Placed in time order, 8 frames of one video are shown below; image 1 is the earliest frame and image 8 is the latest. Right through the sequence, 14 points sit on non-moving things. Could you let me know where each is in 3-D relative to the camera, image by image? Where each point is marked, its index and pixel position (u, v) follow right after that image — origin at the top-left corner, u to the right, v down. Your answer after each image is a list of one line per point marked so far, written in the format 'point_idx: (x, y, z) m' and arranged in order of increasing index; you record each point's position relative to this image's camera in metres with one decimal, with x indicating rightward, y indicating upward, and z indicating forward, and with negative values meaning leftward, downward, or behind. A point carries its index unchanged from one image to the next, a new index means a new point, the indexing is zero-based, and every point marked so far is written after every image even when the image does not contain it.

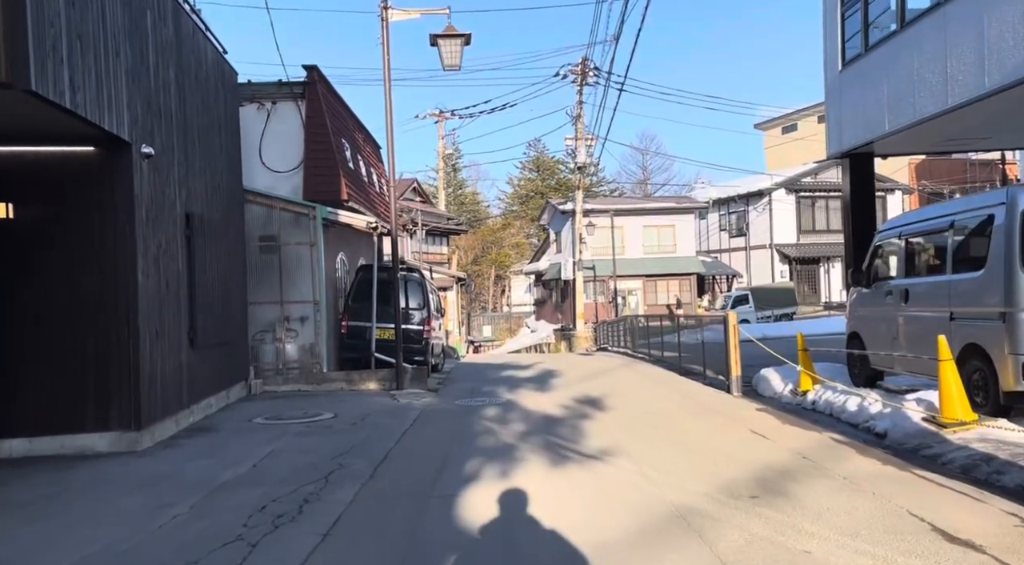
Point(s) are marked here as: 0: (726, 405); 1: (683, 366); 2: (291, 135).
0: (+2.9, -1.7, +10.5) m
1: (+3.6, -1.8, +16.4) m
2: (-4.1, +2.7, +14.3) m
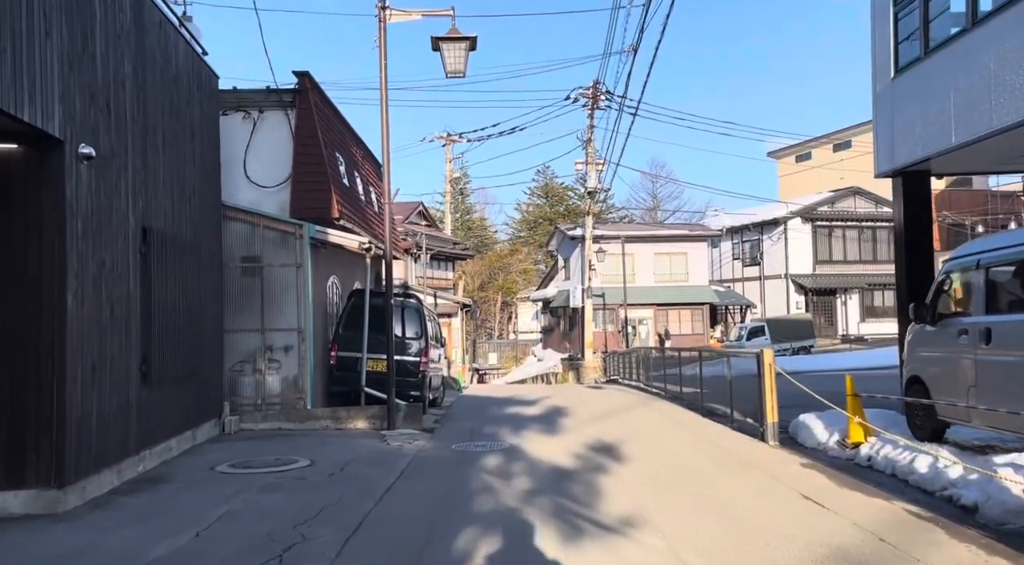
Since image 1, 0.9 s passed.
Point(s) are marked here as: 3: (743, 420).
0: (+3.0, -2.1, +9.1) m
1: (+3.7, -2.4, +15.0) m
2: (-3.9, +2.3, +13.1) m
3: (+3.7, -2.2, +12.5) m
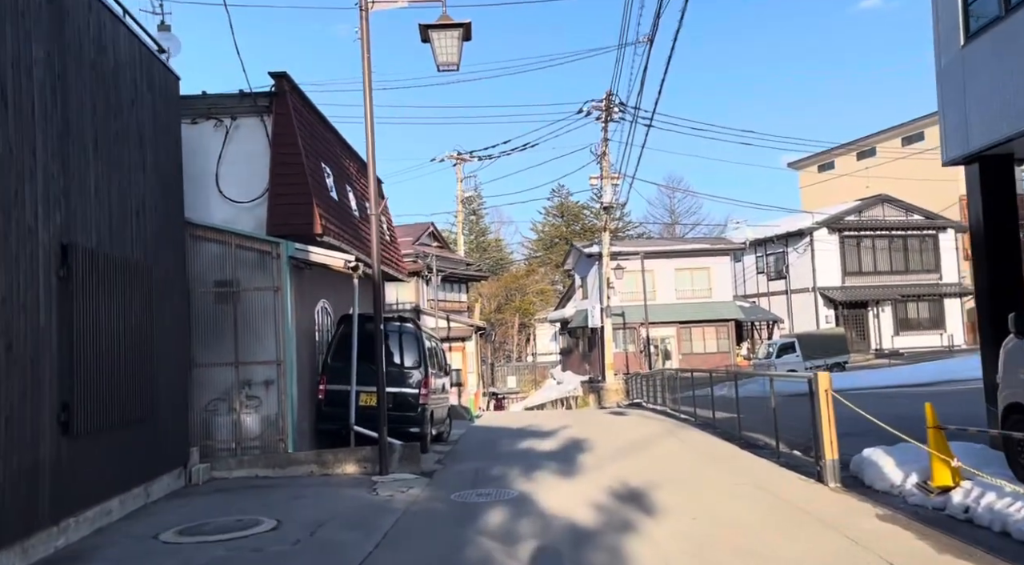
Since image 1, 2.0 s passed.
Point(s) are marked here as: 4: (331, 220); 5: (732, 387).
0: (+3.0, -2.2, +7.5) m
1: (+4.0, -2.6, +13.3) m
2: (-3.9, +1.9, +11.7) m
3: (+3.9, -2.4, +10.8) m
4: (-2.8, +1.0, +12.1) m
5: (+3.9, -1.9, +13.7) m
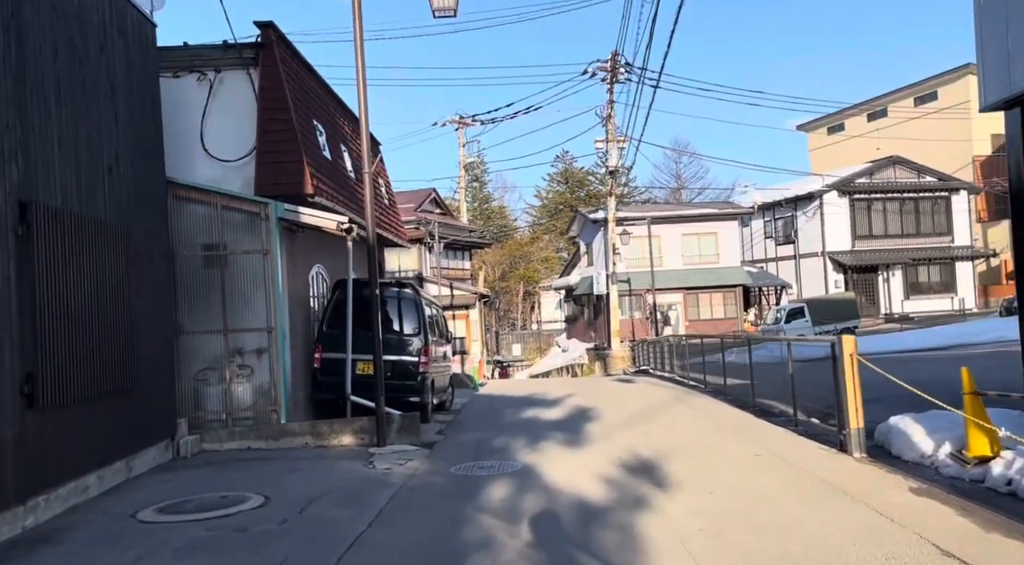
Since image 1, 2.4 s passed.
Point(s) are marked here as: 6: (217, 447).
0: (+3.1, -1.8, +6.9) m
1: (+4.0, -2.0, +12.7) m
2: (-3.9, +2.4, +11.0) m
3: (+3.9, -1.8, +10.3) m
4: (-2.8, +1.5, +11.5) m
5: (+4.0, -1.2, +13.2) m
6: (-3.8, -2.1, +9.9) m
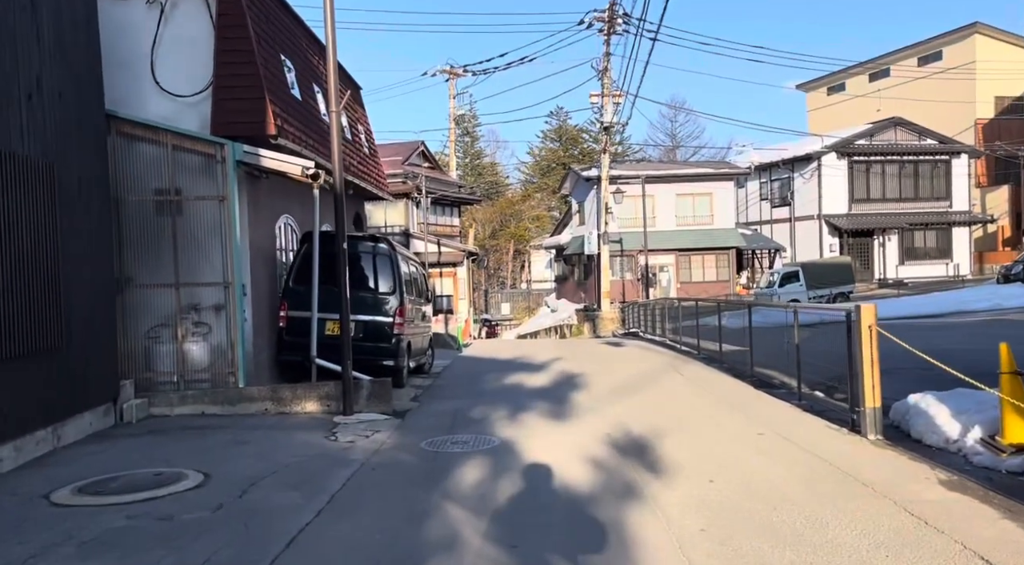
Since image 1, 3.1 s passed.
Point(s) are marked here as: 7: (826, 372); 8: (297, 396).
0: (+2.9, -1.5, +6.1) m
1: (+3.7, -1.4, +12.0) m
2: (-4.0, +3.1, +9.9) m
3: (+3.7, -1.4, +9.5) m
4: (-3.0, +2.2, +10.4) m
5: (+3.7, -0.6, +12.3) m
6: (-4.0, -1.5, +9.0) m
7: (+3.6, -1.0, +8.9) m
8: (-2.6, -1.4, +9.3) m
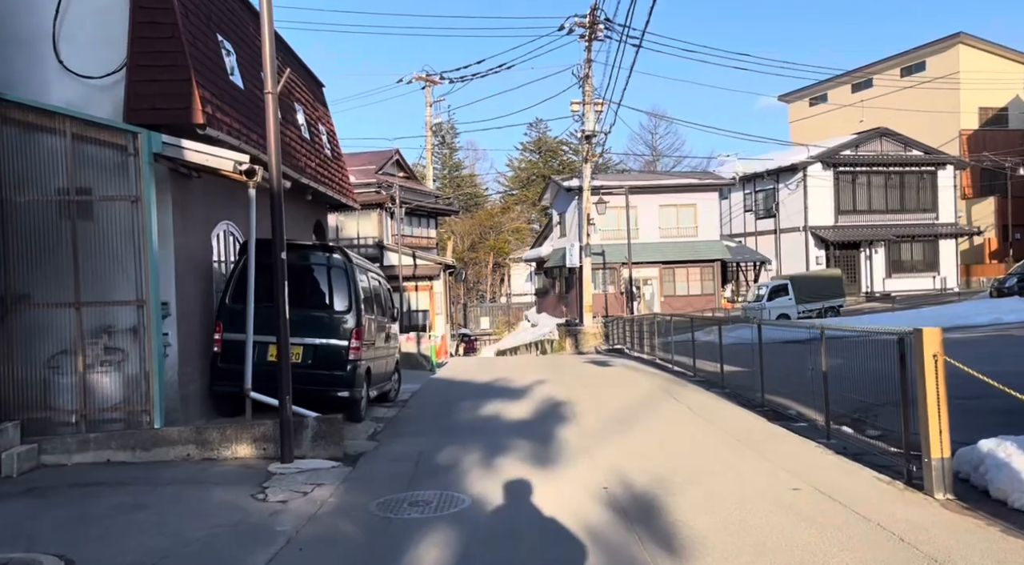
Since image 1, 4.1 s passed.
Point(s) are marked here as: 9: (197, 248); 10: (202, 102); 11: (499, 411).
0: (+2.7, -1.6, +4.6) m
1: (+3.4, -1.6, +10.5) m
2: (-4.3, +2.9, +8.3) m
3: (+3.4, -1.5, +8.0) m
4: (-3.3, +2.0, +8.8) m
5: (+3.4, -0.8, +10.9) m
6: (-4.3, -1.7, +7.4) m
7: (+3.4, -1.2, +7.5) m
8: (-2.8, -1.5, +7.7) m
9: (-3.7, +0.4, +9.3) m
10: (-3.3, +1.9, +8.2) m
11: (-0.1, -1.8, +11.0) m
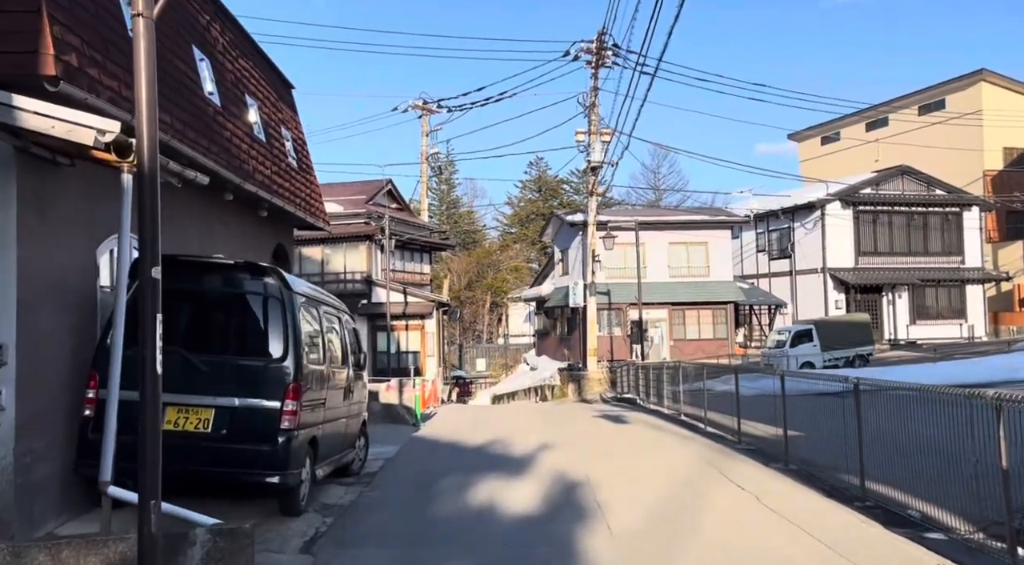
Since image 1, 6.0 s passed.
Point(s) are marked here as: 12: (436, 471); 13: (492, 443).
0: (+2.7, -1.7, +1.8) m
1: (+3.4, -2.0, +7.6) m
2: (-4.2, +2.7, +5.7) m
3: (+3.4, -1.9, +5.1) m
4: (-3.2, +1.7, +6.1) m
5: (+3.4, -1.3, +8.1) m
6: (-4.2, -1.8, +4.5) m
7: (+3.4, -1.5, +4.6) m
8: (-2.8, -1.7, +4.8) m
9: (-3.7, +0.2, +6.5) m
10: (-3.2, +1.7, +5.5) m
11: (-0.1, -2.2, +8.1) m
12: (-1.0, -2.4, +10.1) m
13: (-0.3, -2.6, +12.8) m
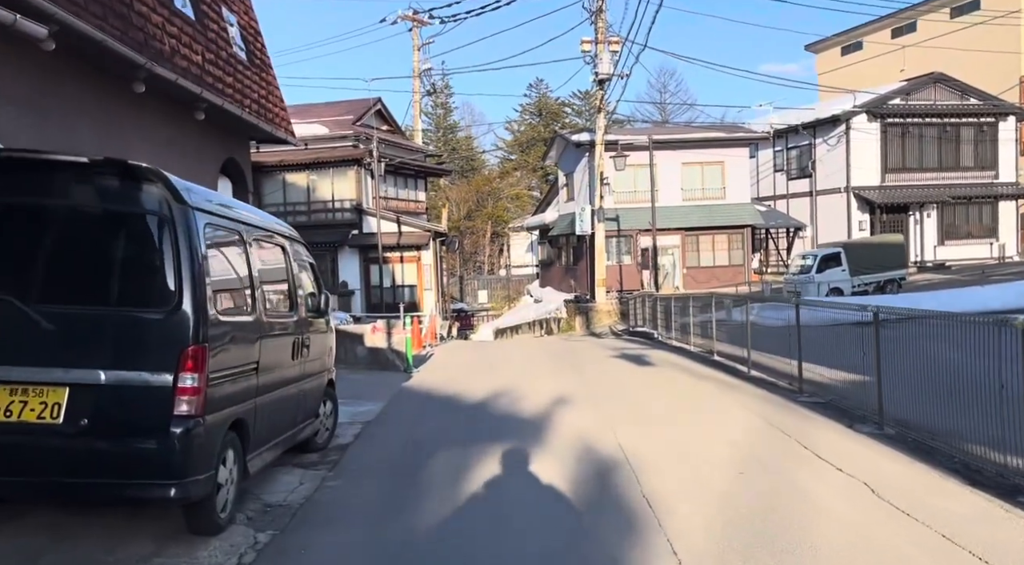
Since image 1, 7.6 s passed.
0: (+2.8, -1.5, -0.5) m
1: (+3.5, -1.3, +5.4) m
2: (-4.2, +3.0, +3.0) m
3: (+3.5, -1.4, +2.9) m
4: (-3.2, +2.1, +3.6) m
5: (+3.5, -0.5, +5.7) m
6: (-4.1, -1.6, +2.2) m
7: (+3.5, -1.0, +2.3) m
8: (-2.7, -1.4, +2.6) m
9: (-3.6, +0.6, +4.1) m
10: (-3.2, +2.0, +2.9) m
11: (0.0, -1.6, +5.9) m
12: (-0.8, -1.6, +7.9) m
13: (-0.2, -1.5, +10.6) m
